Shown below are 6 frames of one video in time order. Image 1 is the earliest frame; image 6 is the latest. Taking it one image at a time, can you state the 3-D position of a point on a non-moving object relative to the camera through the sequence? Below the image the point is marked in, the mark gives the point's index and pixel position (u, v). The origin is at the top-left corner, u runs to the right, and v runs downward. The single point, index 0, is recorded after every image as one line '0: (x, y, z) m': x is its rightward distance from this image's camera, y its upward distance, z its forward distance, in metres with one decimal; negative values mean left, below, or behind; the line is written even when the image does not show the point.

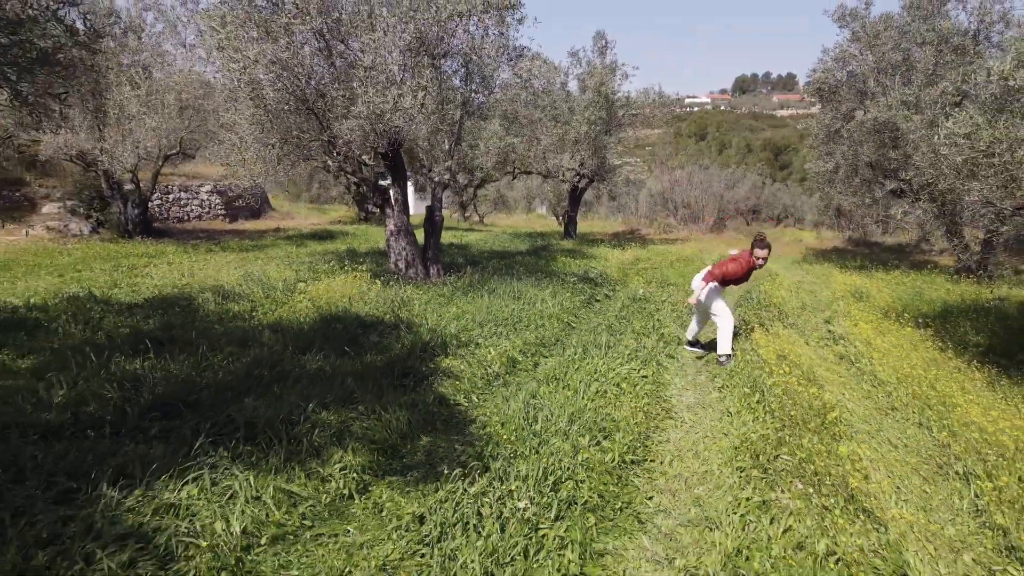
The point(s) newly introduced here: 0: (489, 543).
0: (-0.1, -1.3, +3.7) m
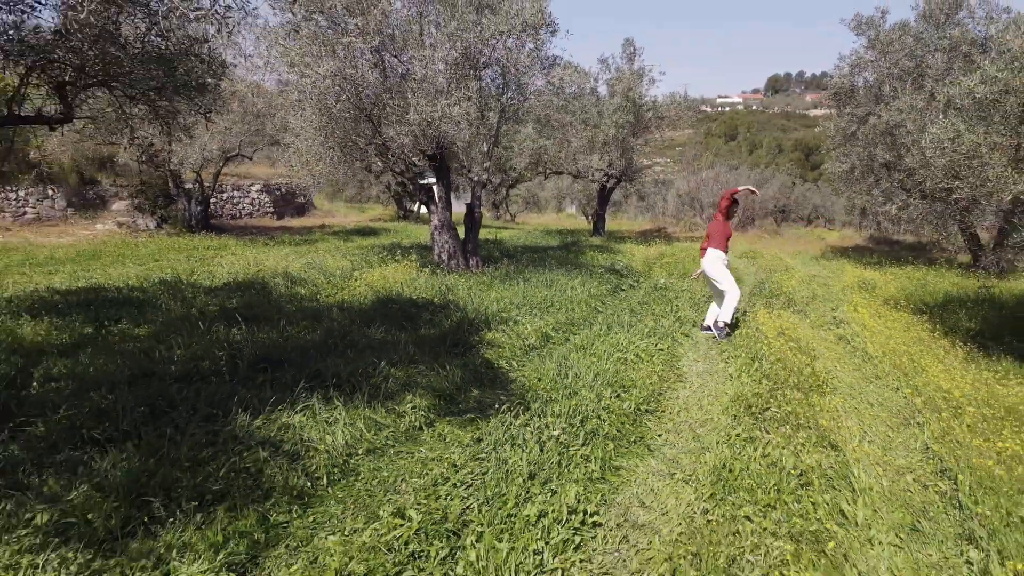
0: (+0.1, -1.1, +4.8) m
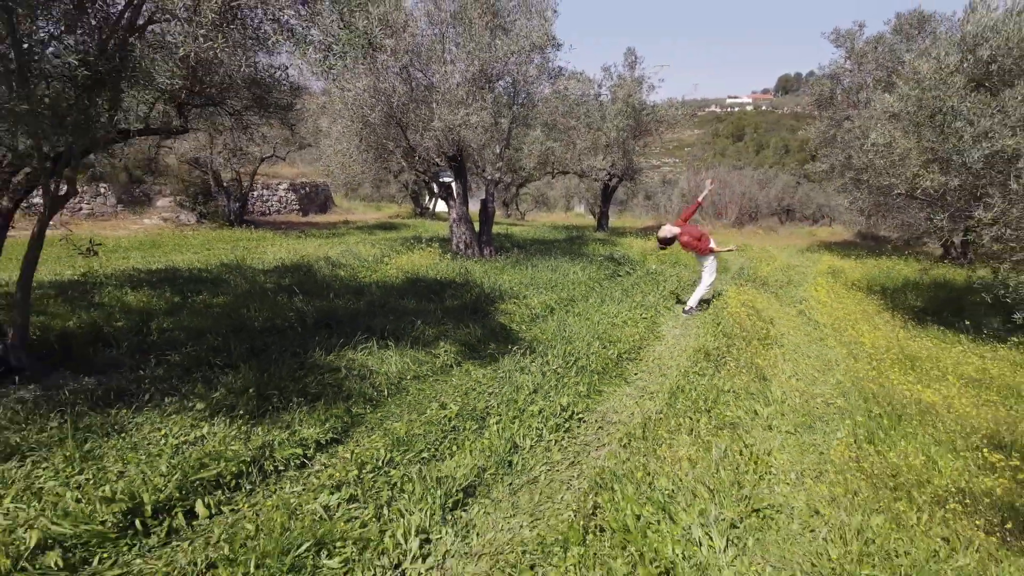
0: (+0.2, -0.8, +6.6) m
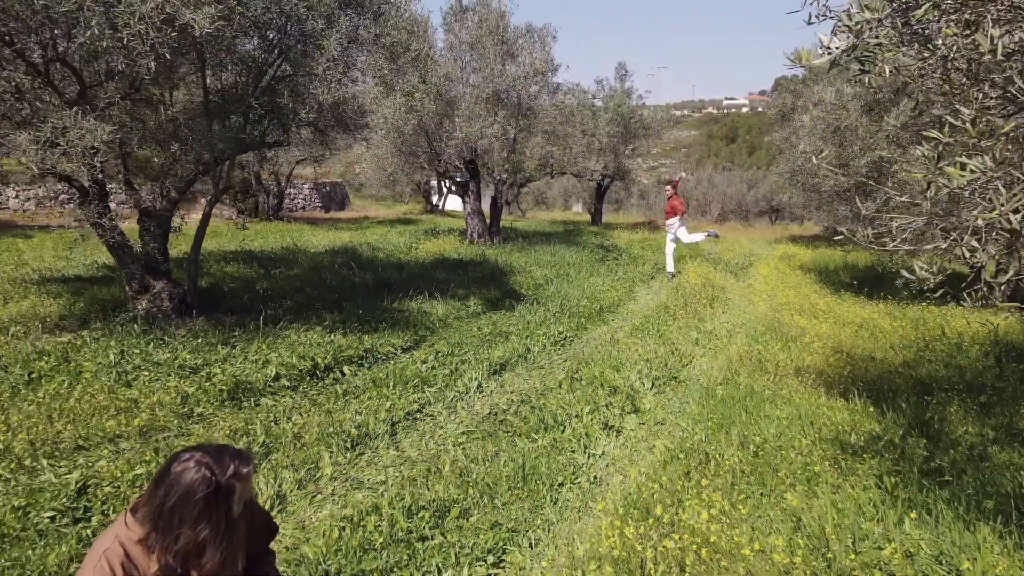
0: (+0.4, -0.4, +9.4) m
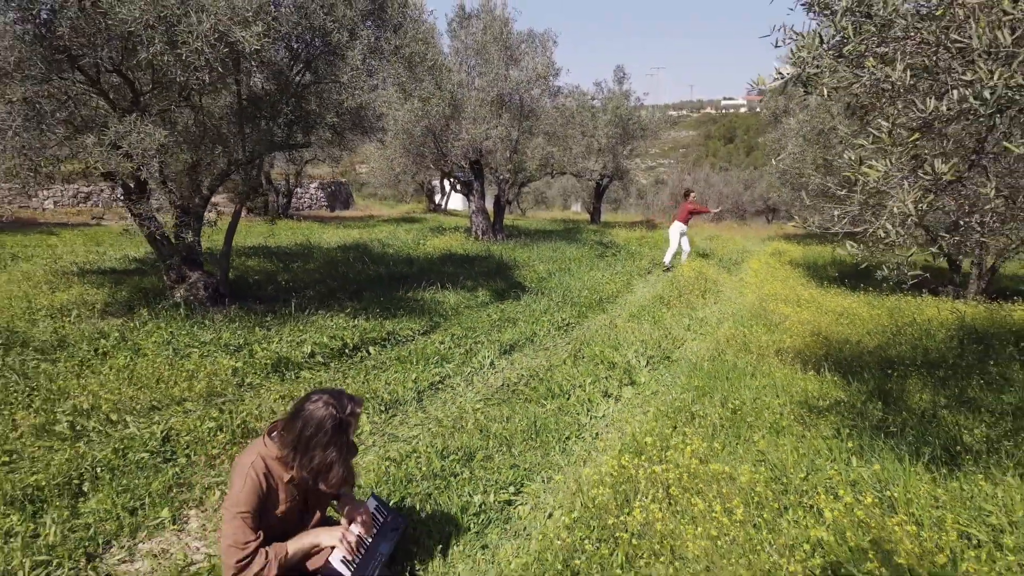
0: (+0.4, -0.3, +10.1) m
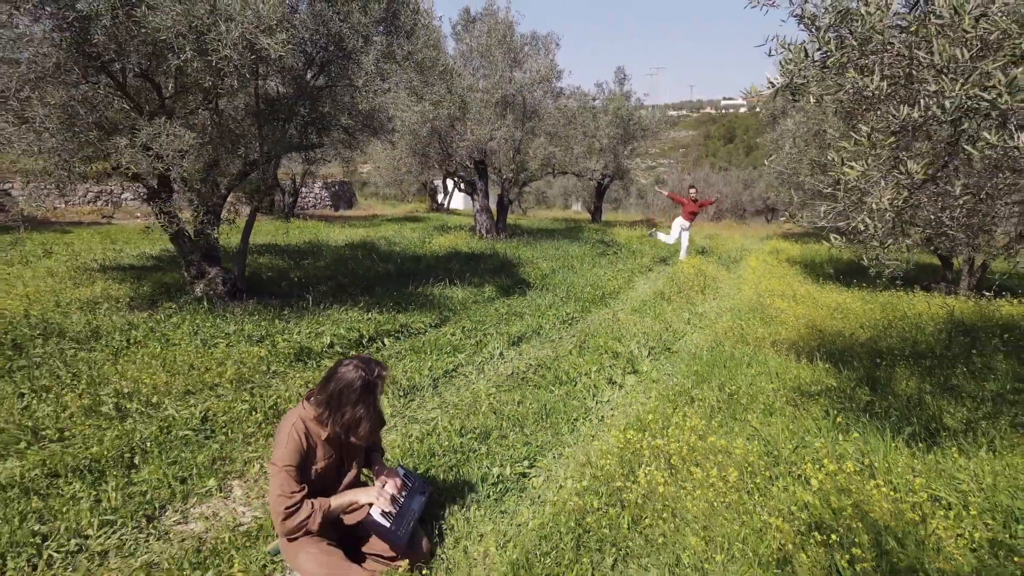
0: (+0.5, -0.2, +10.5) m
